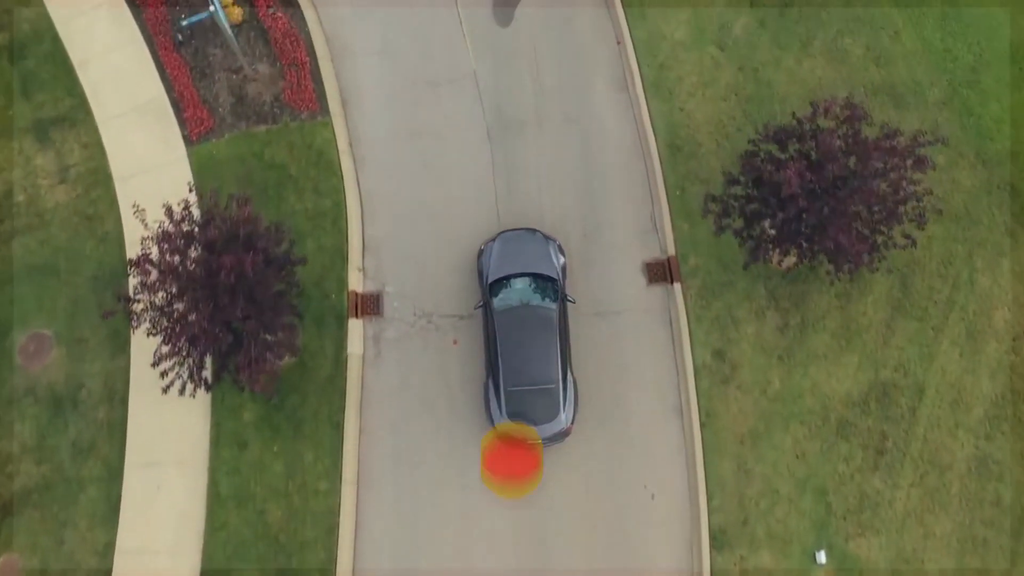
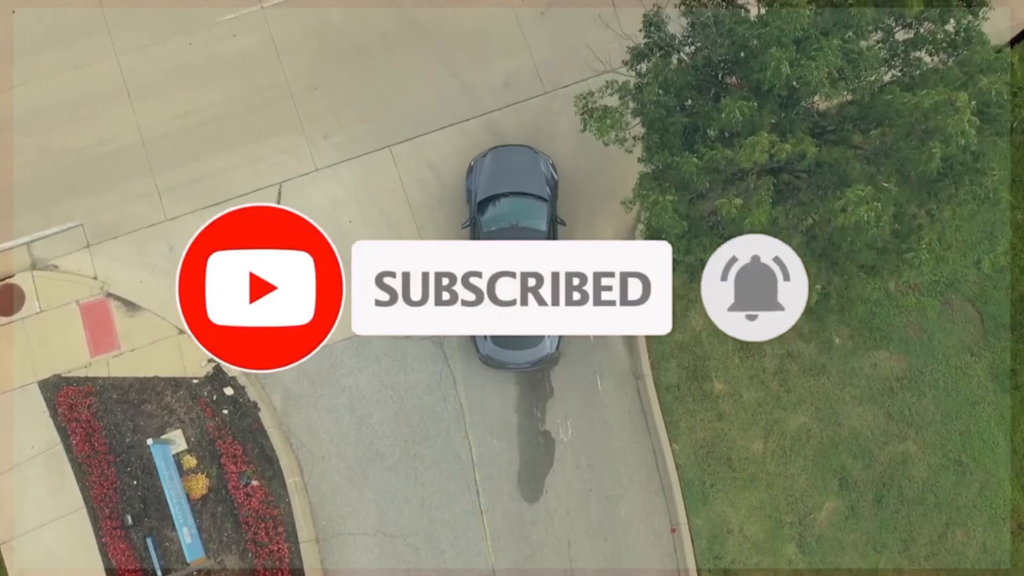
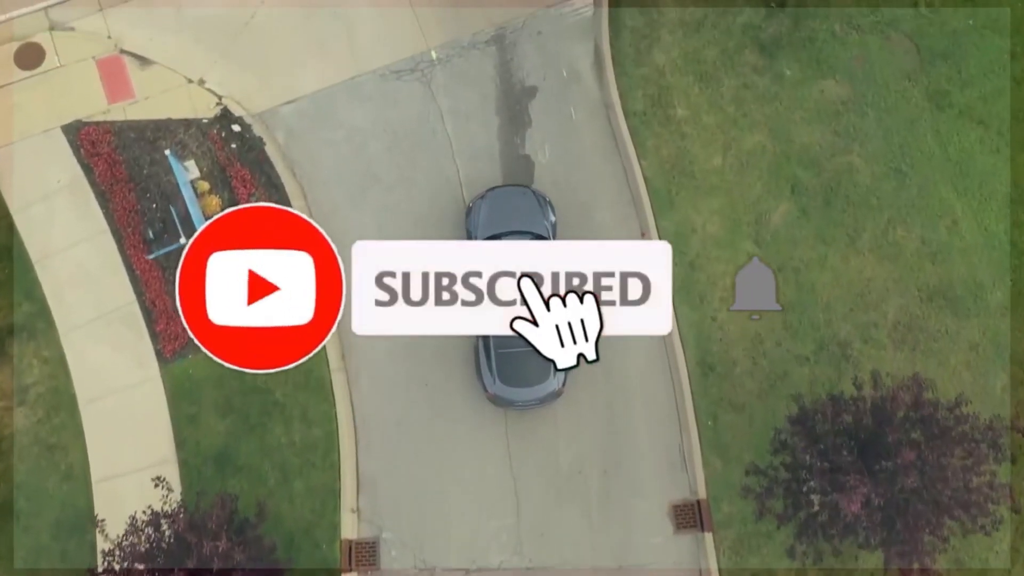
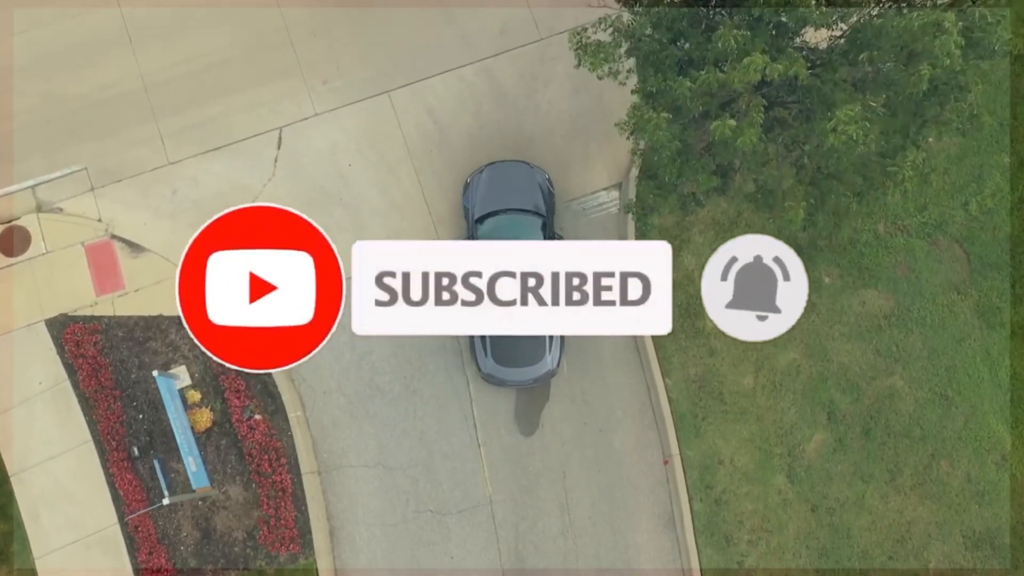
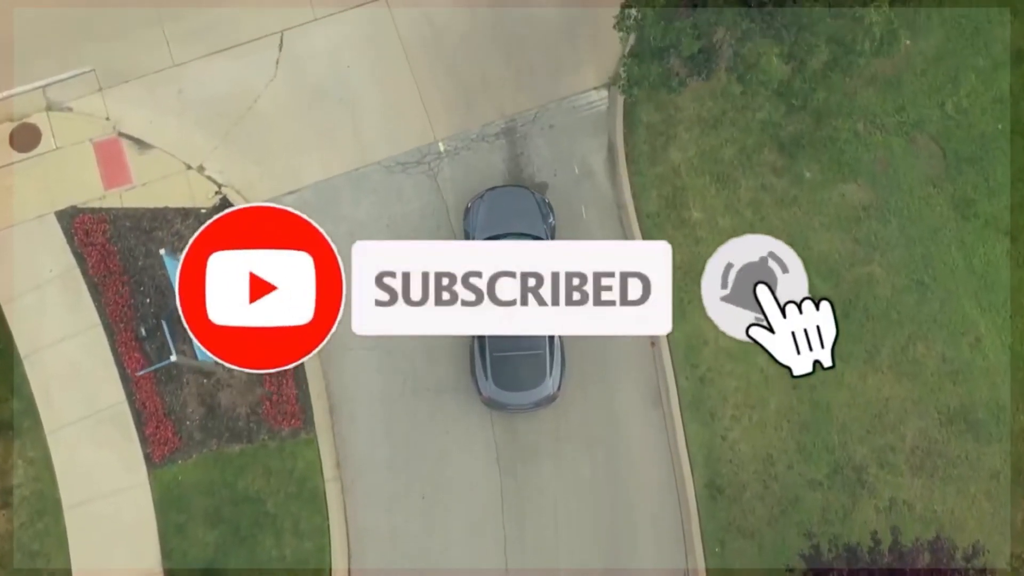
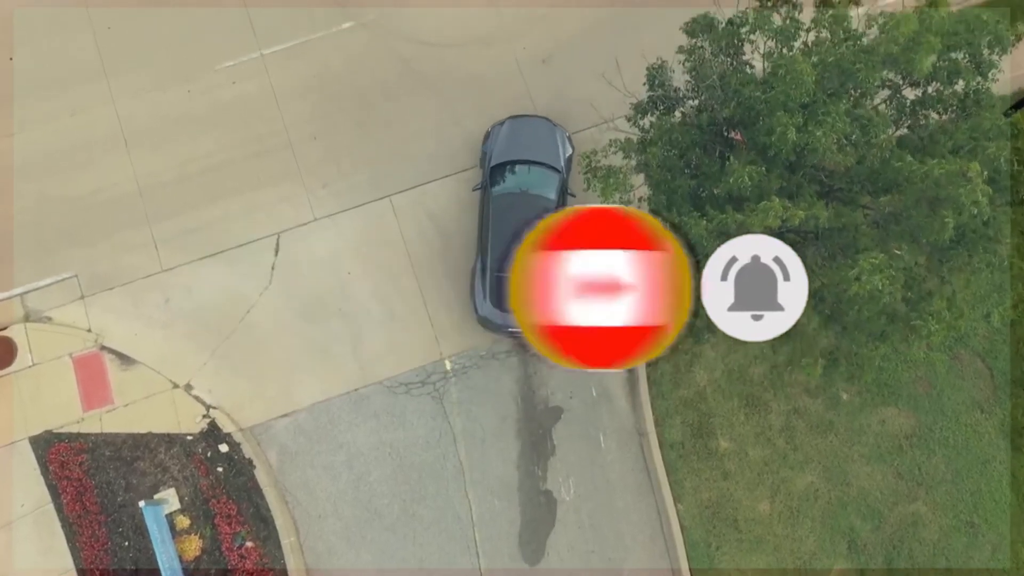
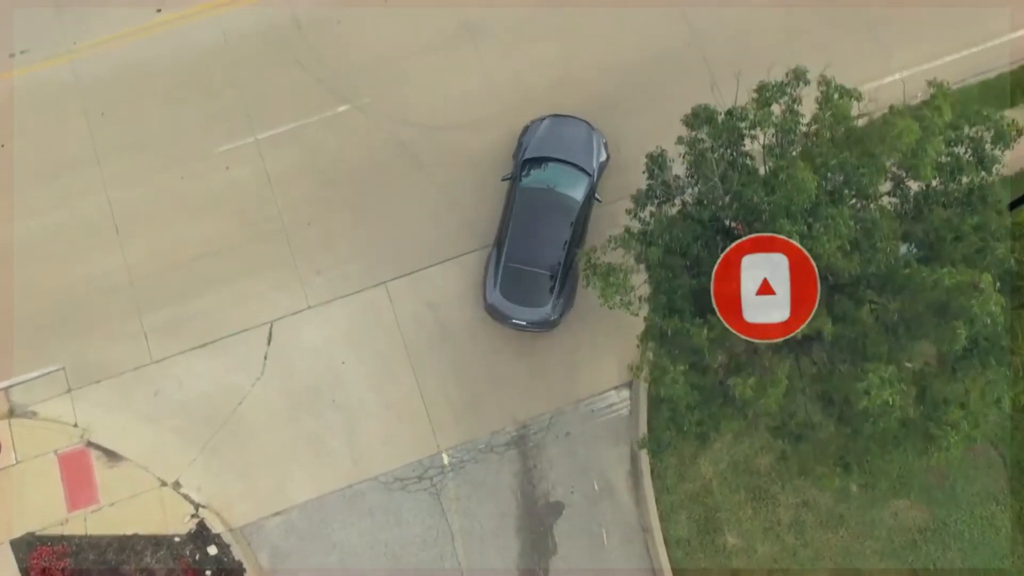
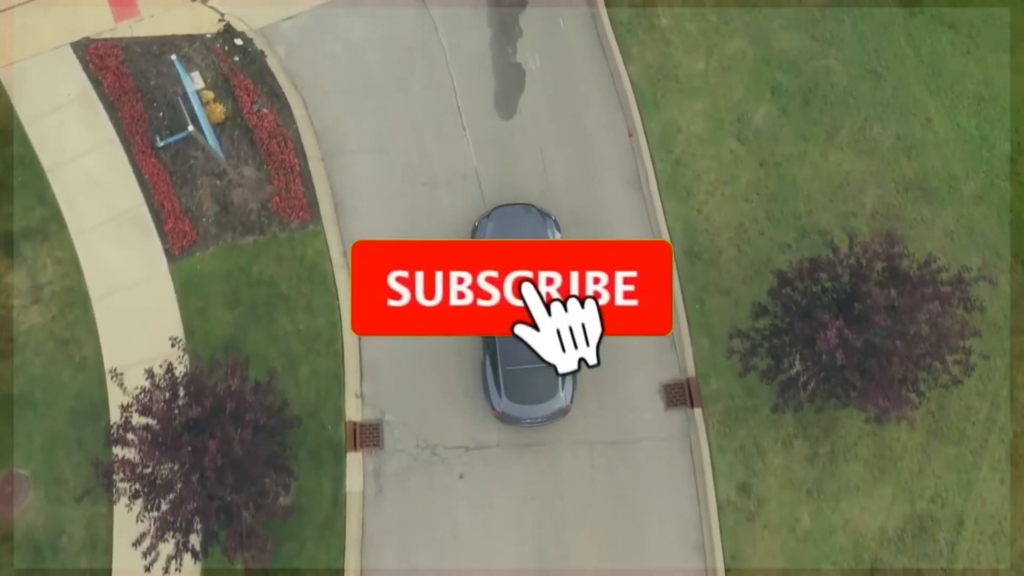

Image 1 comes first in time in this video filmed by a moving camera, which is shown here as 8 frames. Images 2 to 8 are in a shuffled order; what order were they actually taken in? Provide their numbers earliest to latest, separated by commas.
8, 3, 5, 4, 2, 6, 7
